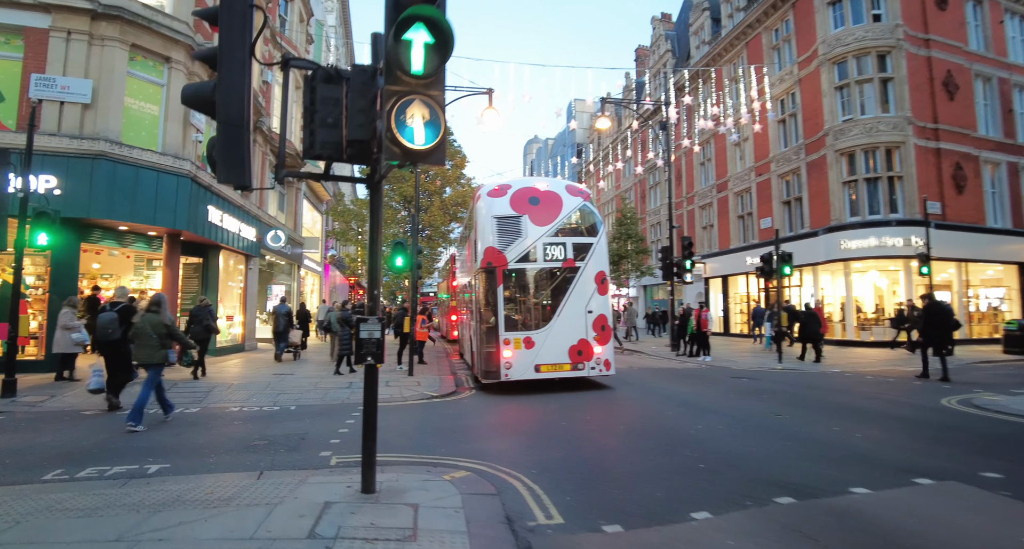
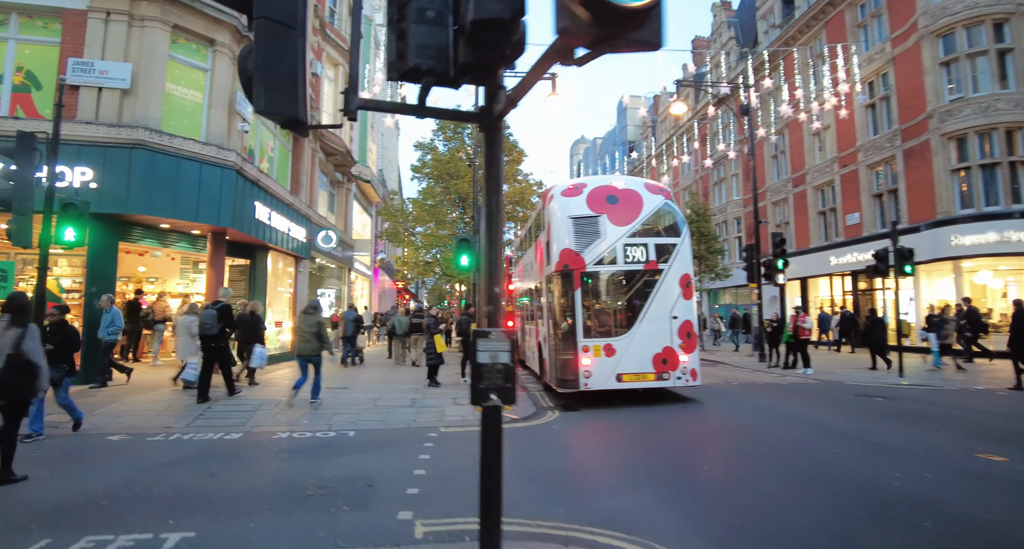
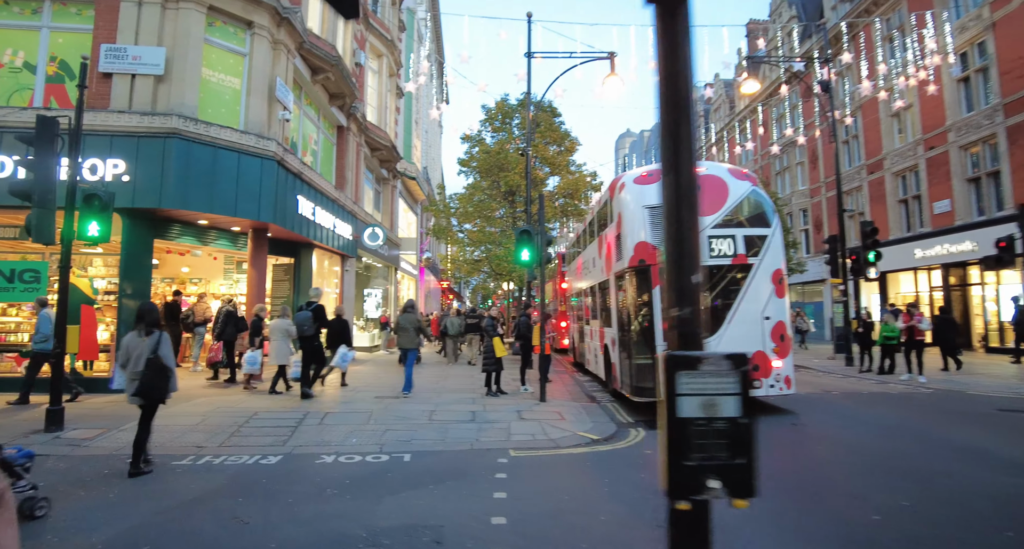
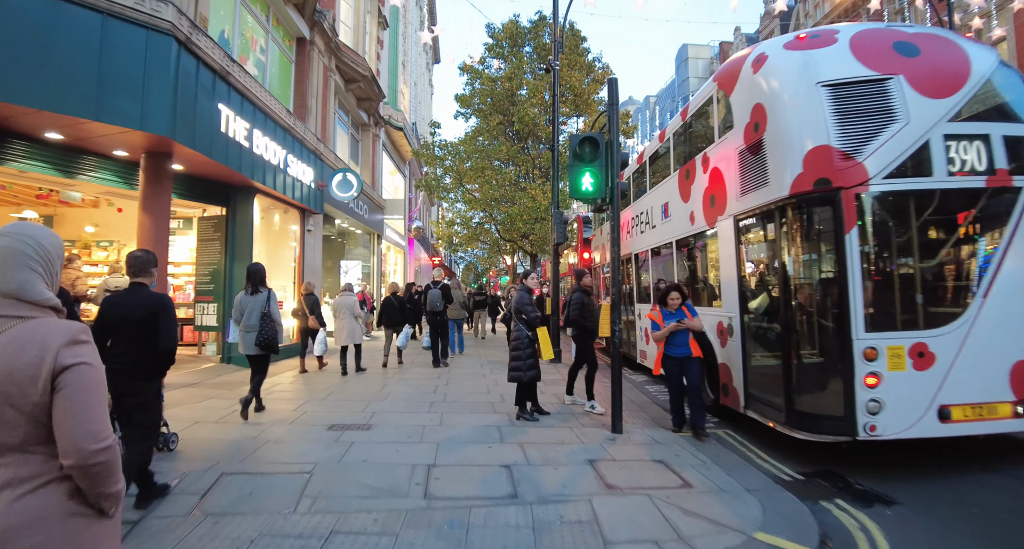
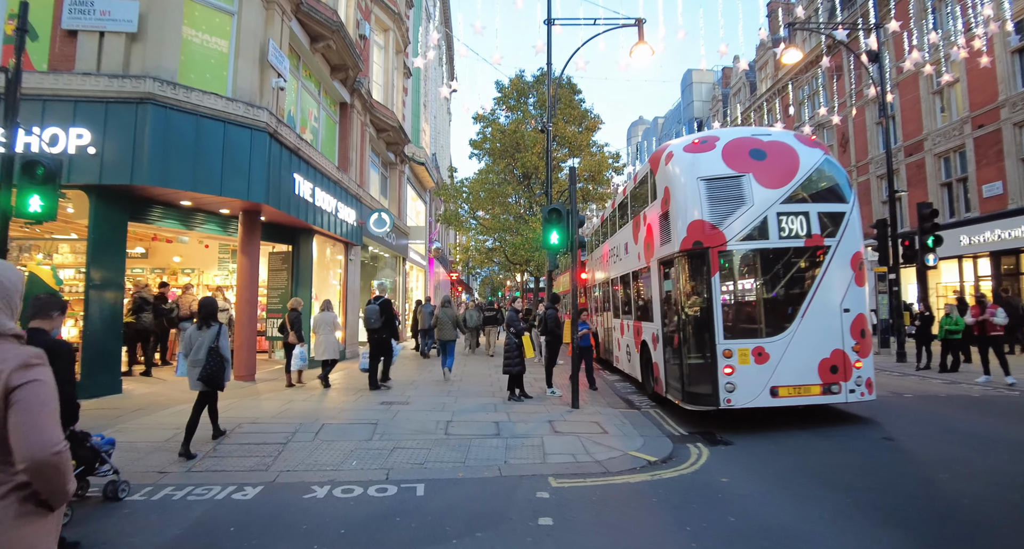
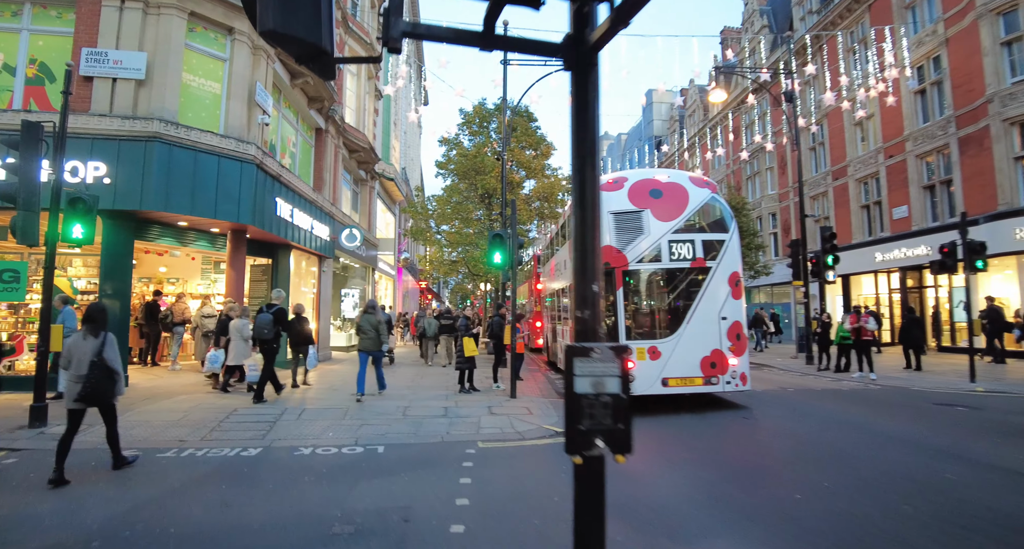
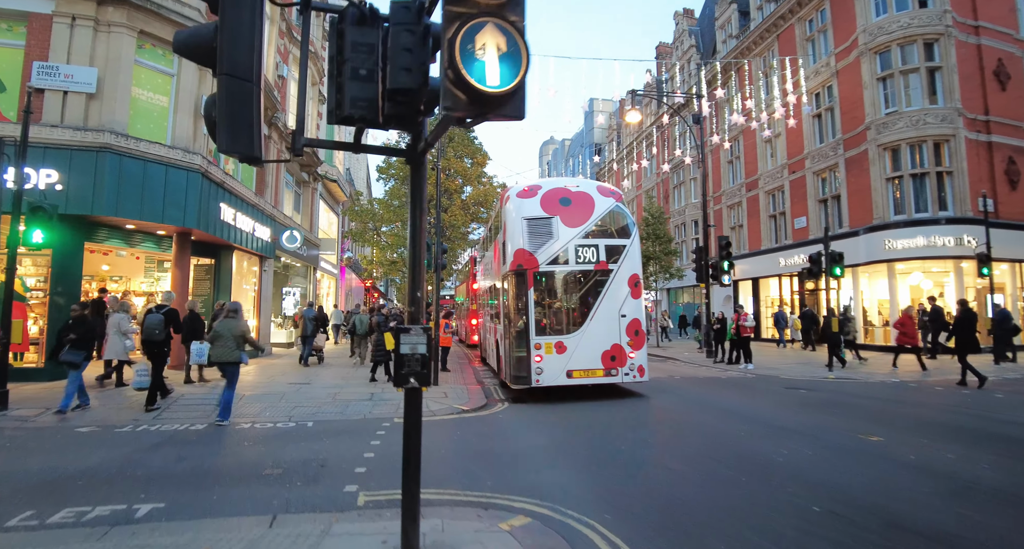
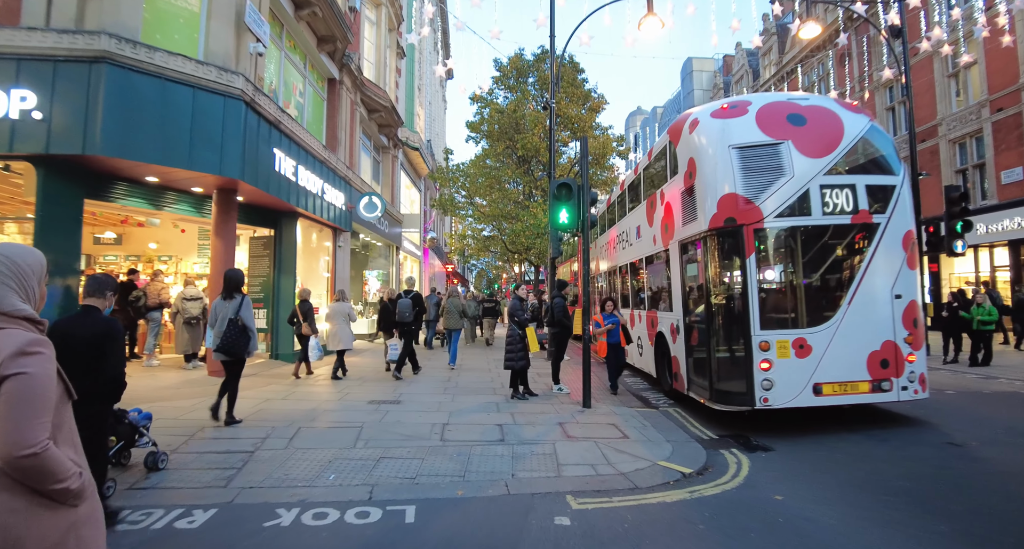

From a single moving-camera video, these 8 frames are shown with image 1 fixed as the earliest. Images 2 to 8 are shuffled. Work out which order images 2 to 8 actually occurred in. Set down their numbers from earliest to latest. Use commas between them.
7, 2, 6, 3, 5, 8, 4
